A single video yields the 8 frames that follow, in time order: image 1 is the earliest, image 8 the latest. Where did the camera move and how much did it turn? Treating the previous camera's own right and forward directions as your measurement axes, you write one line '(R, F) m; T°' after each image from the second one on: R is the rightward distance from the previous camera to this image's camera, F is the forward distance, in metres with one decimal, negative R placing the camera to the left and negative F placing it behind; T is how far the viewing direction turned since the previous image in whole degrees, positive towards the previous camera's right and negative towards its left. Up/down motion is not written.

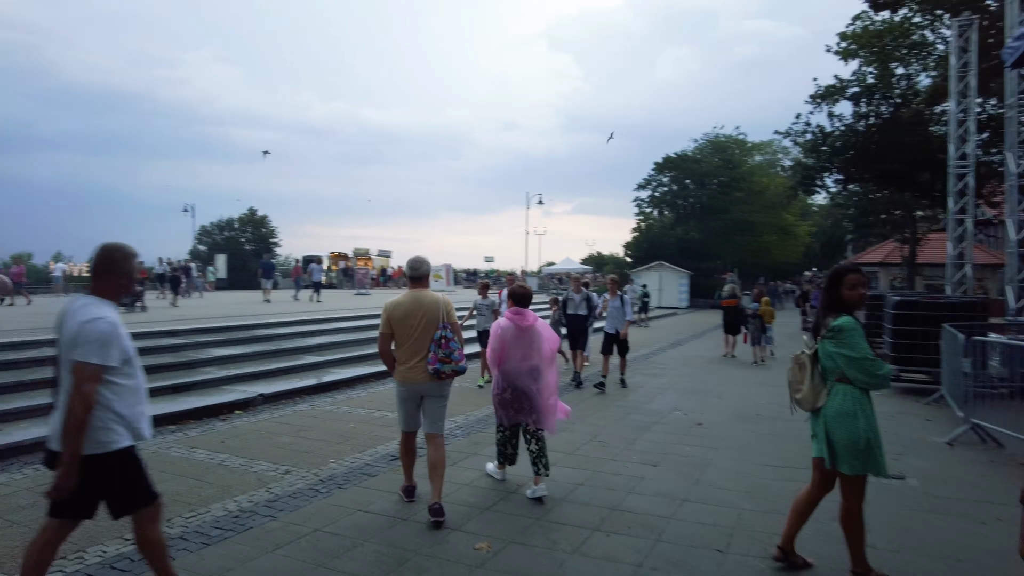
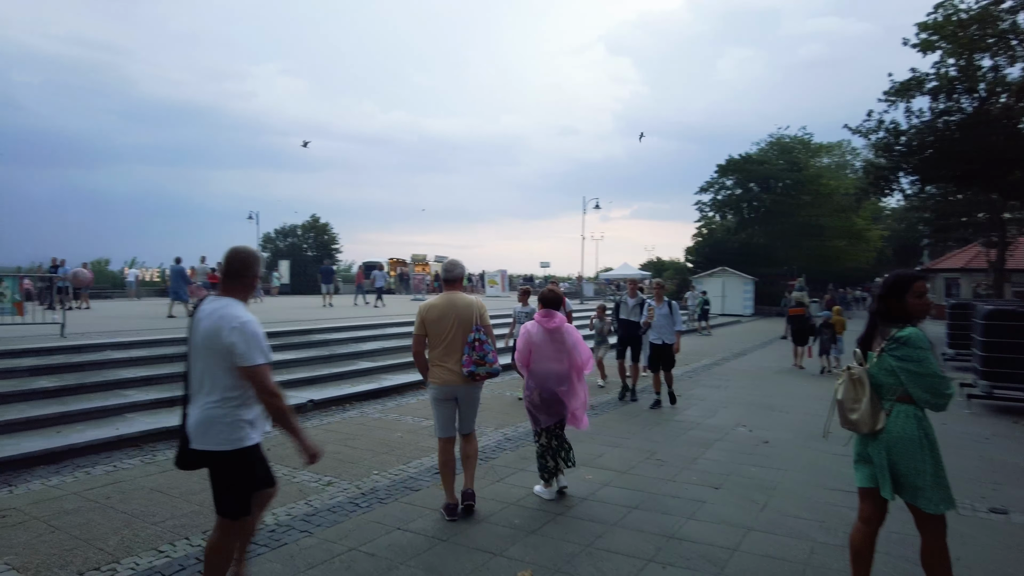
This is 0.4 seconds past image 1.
(+0.1, +0.3) m; -5°
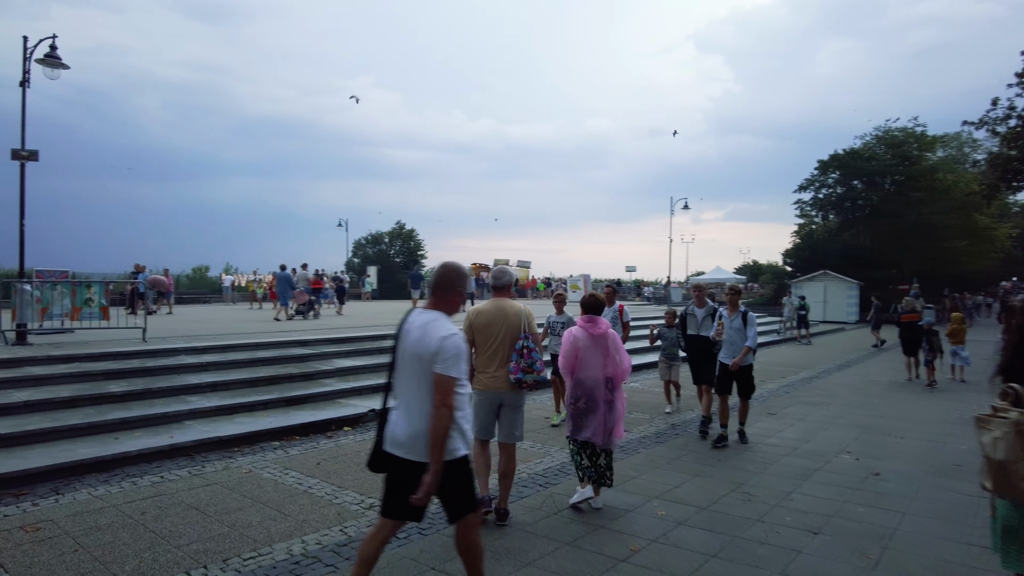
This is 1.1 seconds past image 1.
(+0.2, +0.6) m; -8°
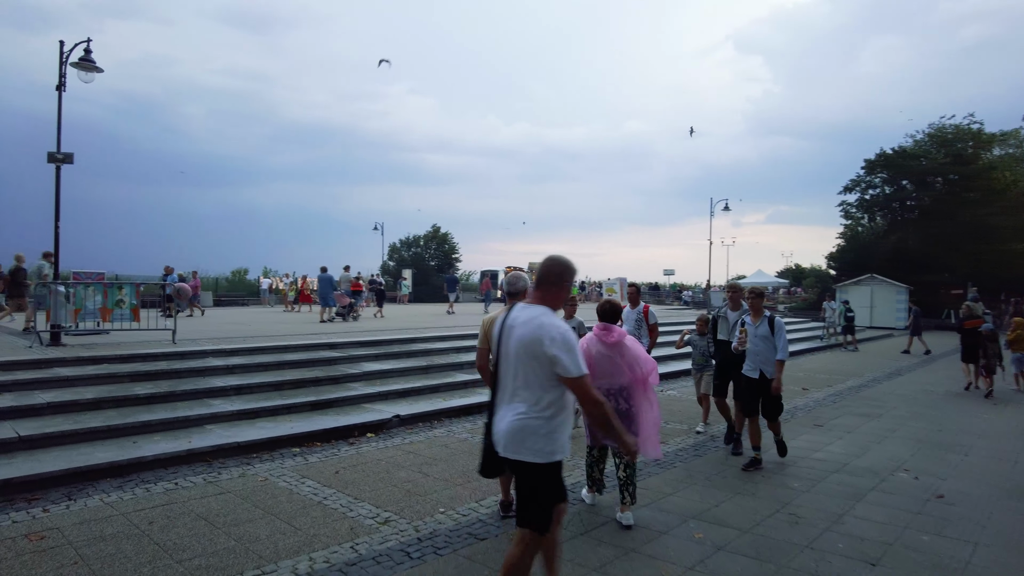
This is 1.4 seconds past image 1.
(+0.1, +0.3) m; -3°
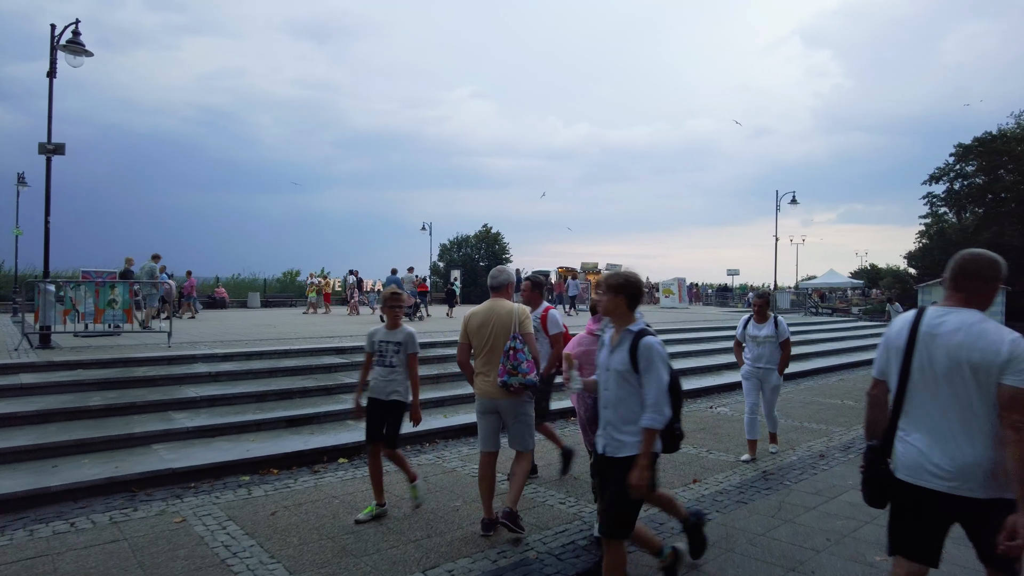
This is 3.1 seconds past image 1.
(+0.6, +1.4) m; -5°
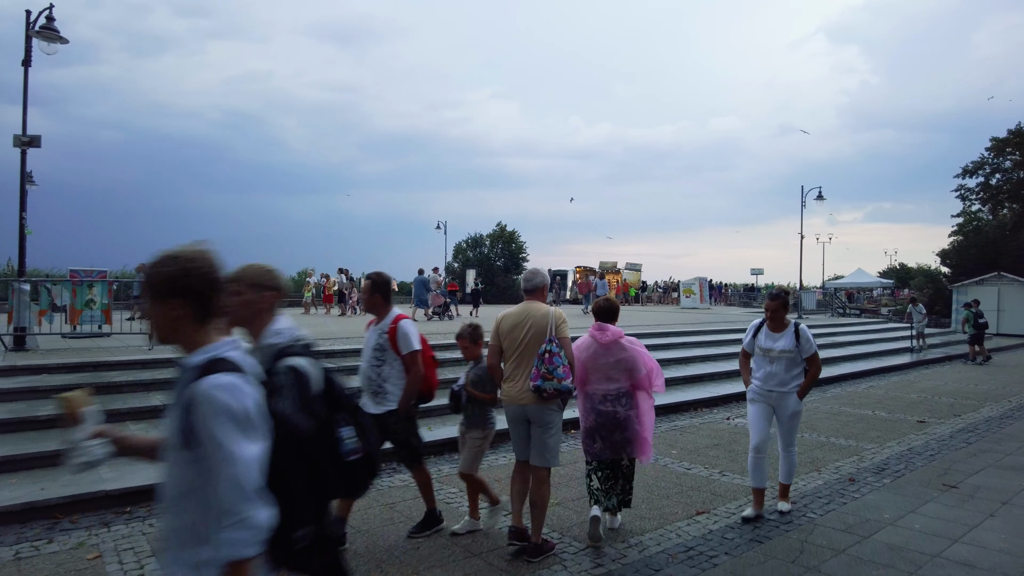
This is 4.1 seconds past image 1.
(+0.3, +0.7) m; -2°
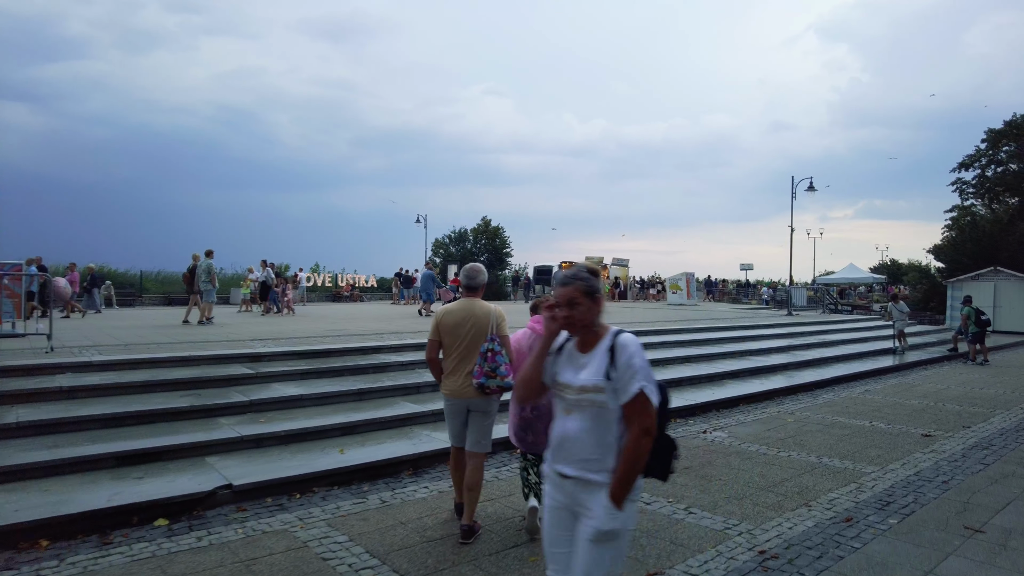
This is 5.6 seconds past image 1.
(+0.5, +1.1) m; +1°
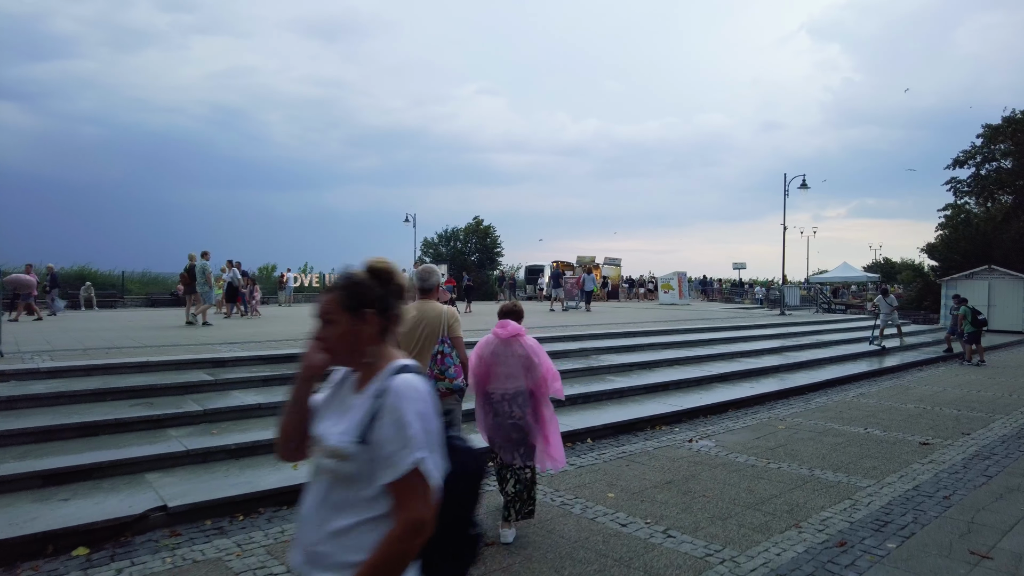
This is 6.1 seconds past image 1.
(+0.2, +0.4) m; 0°
